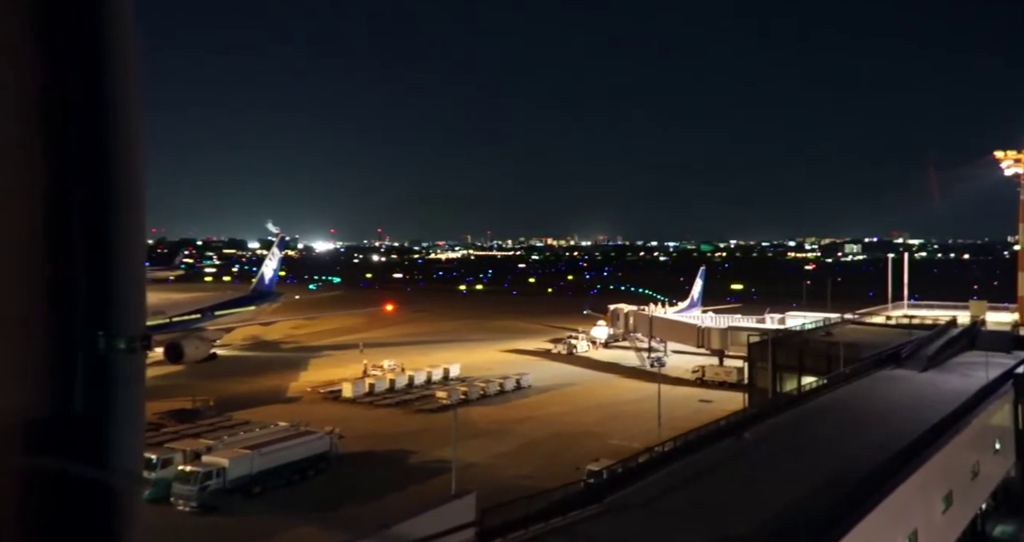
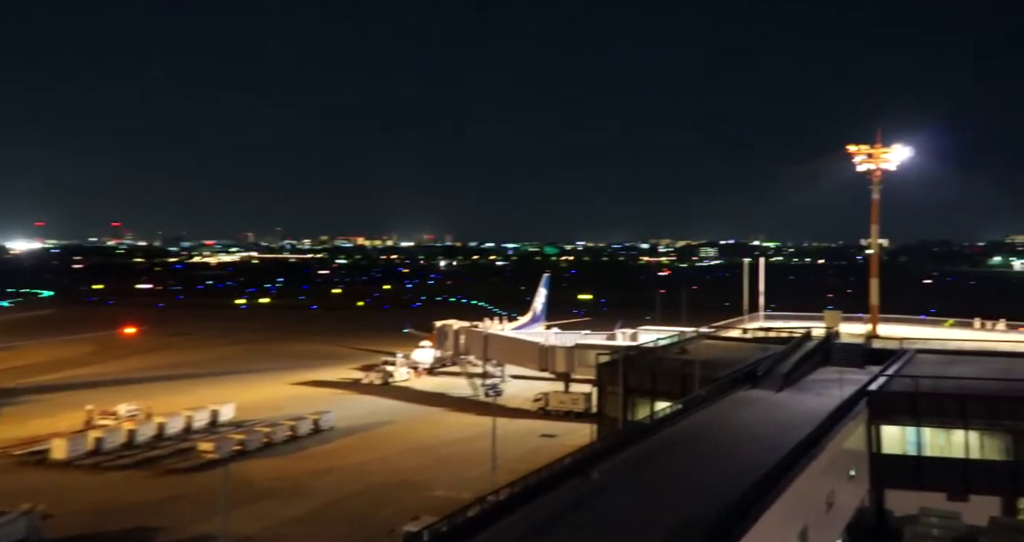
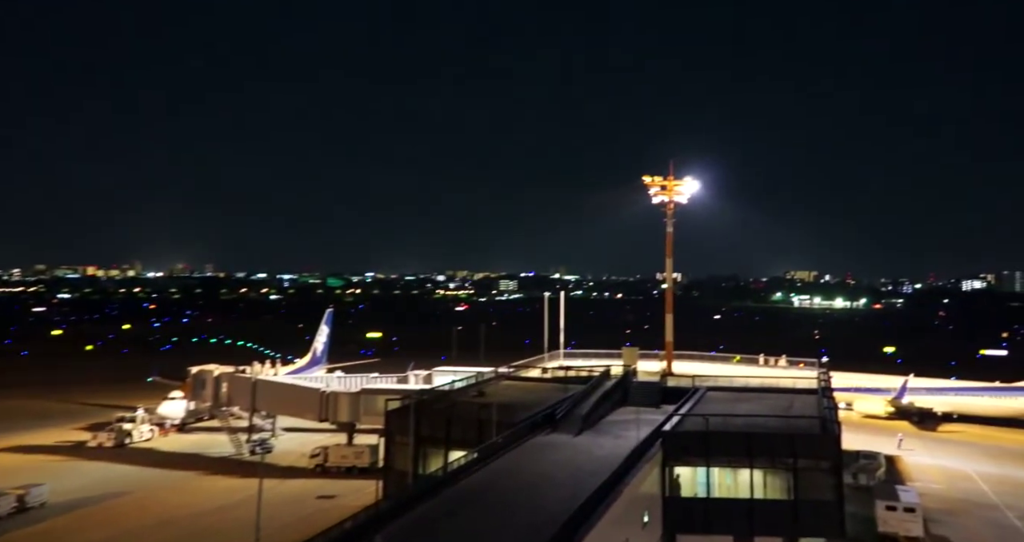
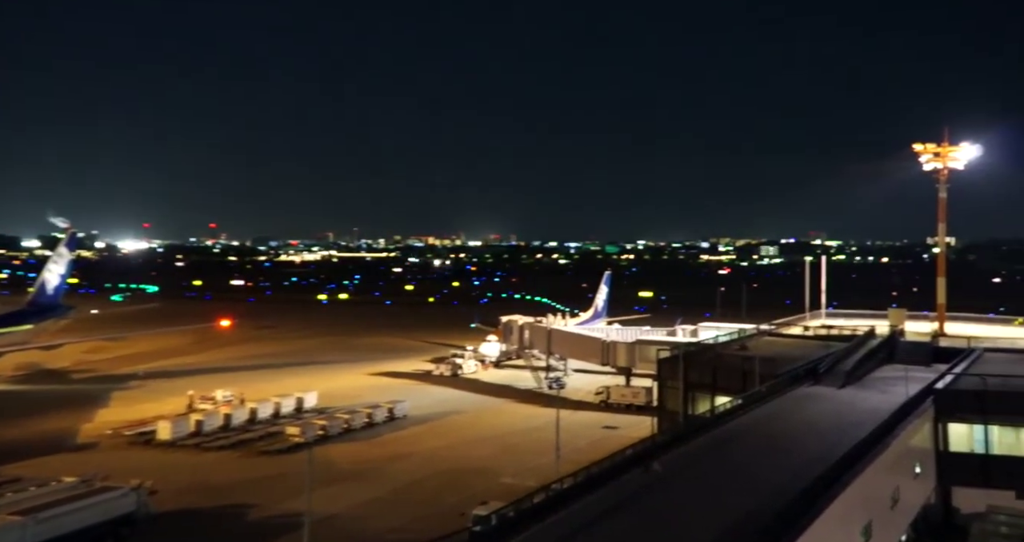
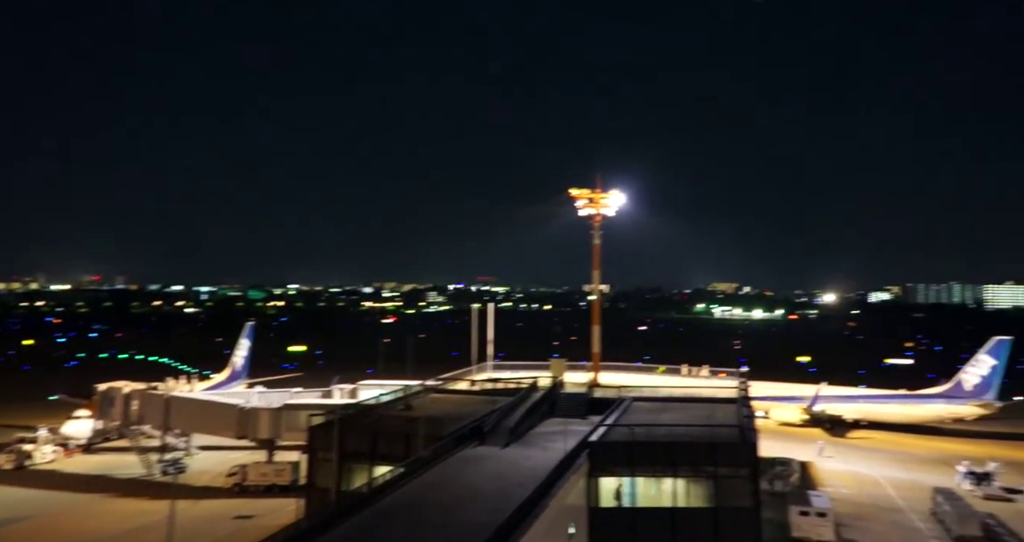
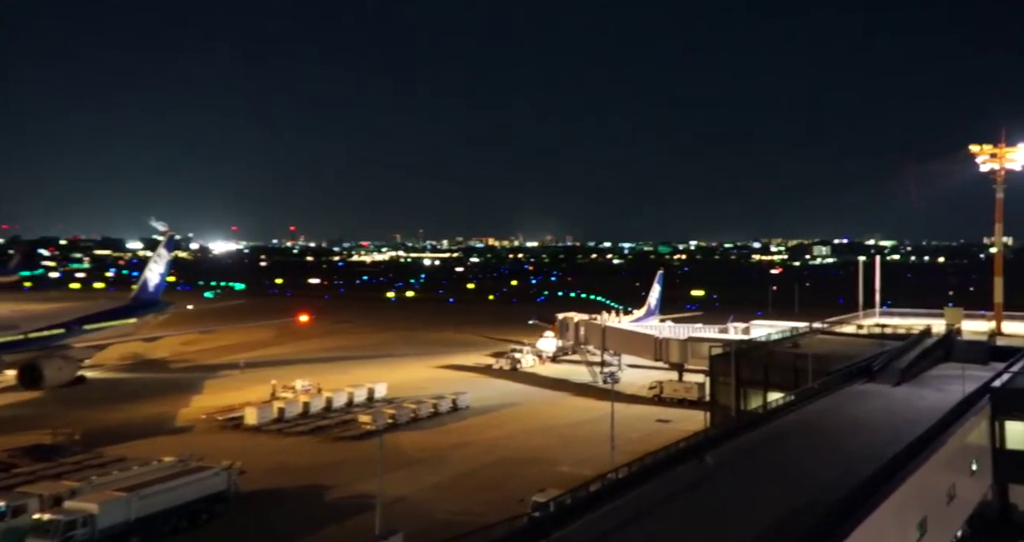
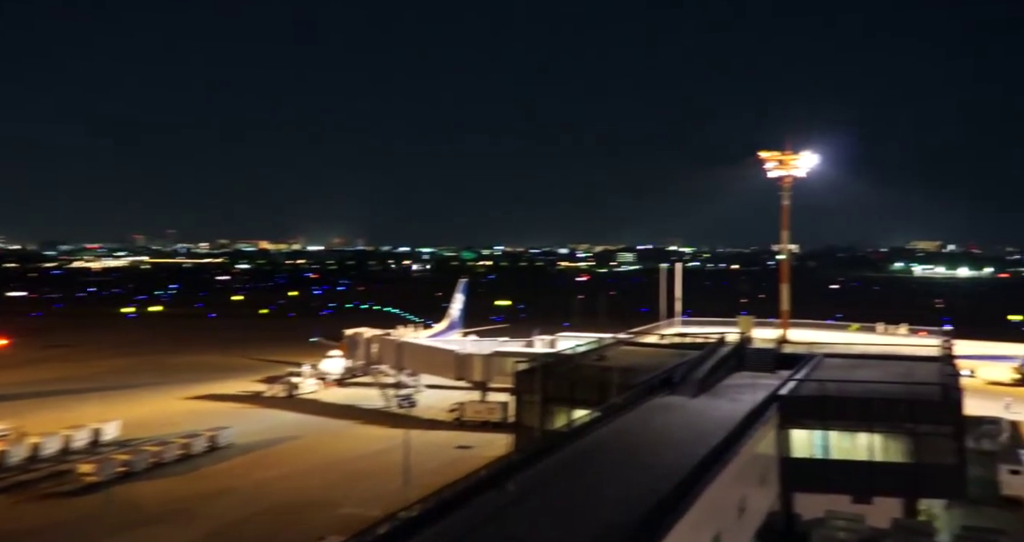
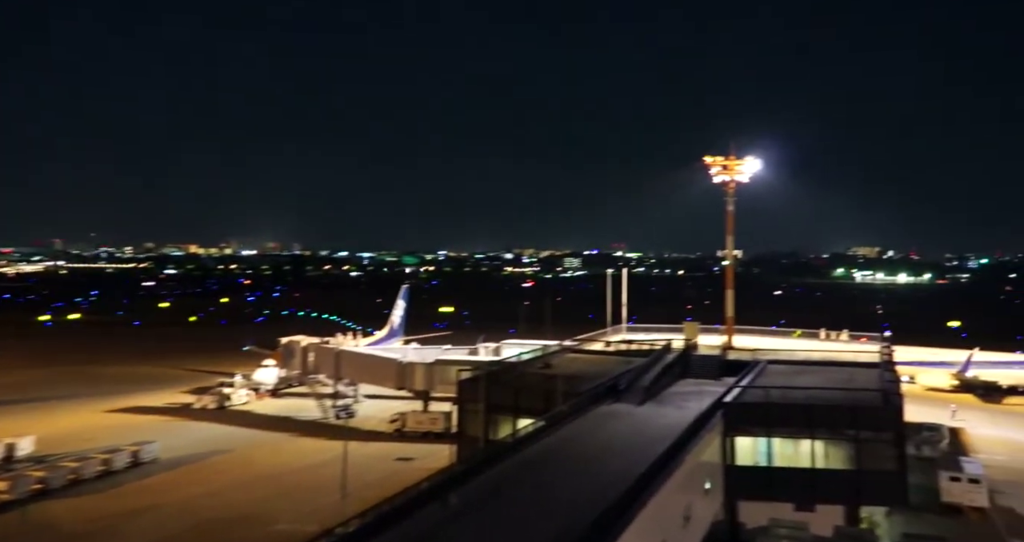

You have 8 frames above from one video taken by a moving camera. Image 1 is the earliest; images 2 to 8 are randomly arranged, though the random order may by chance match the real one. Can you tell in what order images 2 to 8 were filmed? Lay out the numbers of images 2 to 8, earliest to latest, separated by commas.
6, 4, 2, 7, 8, 3, 5
